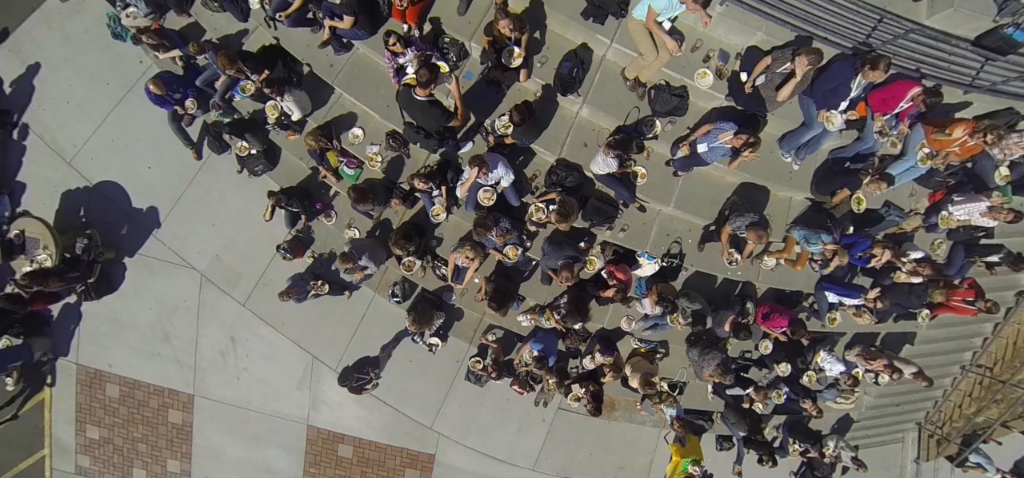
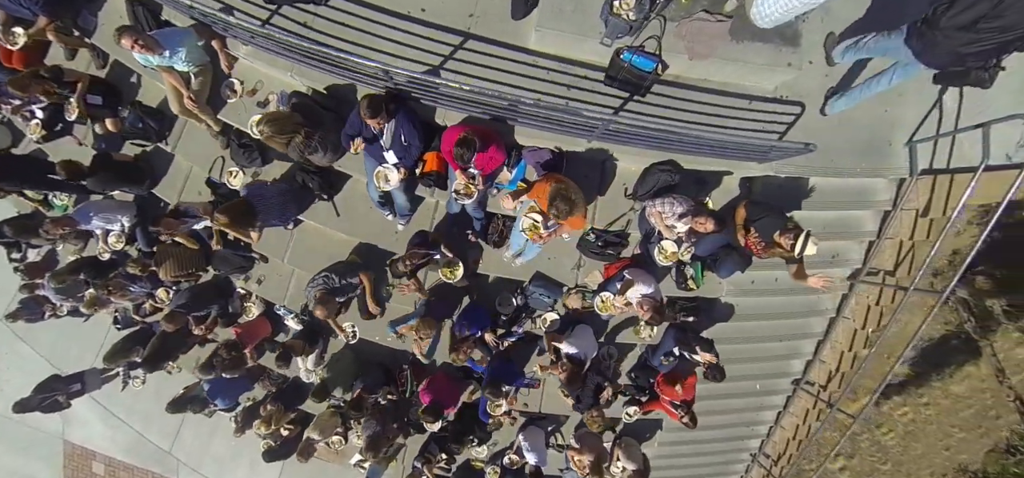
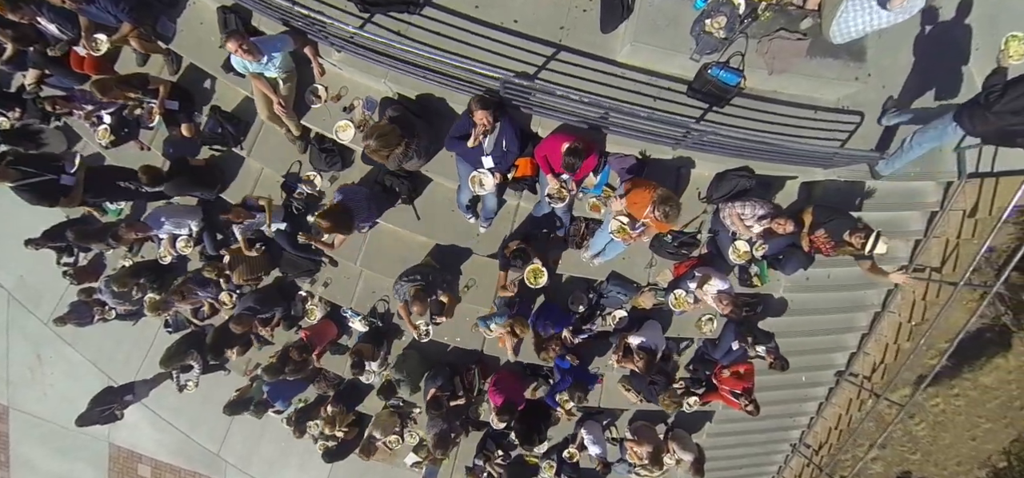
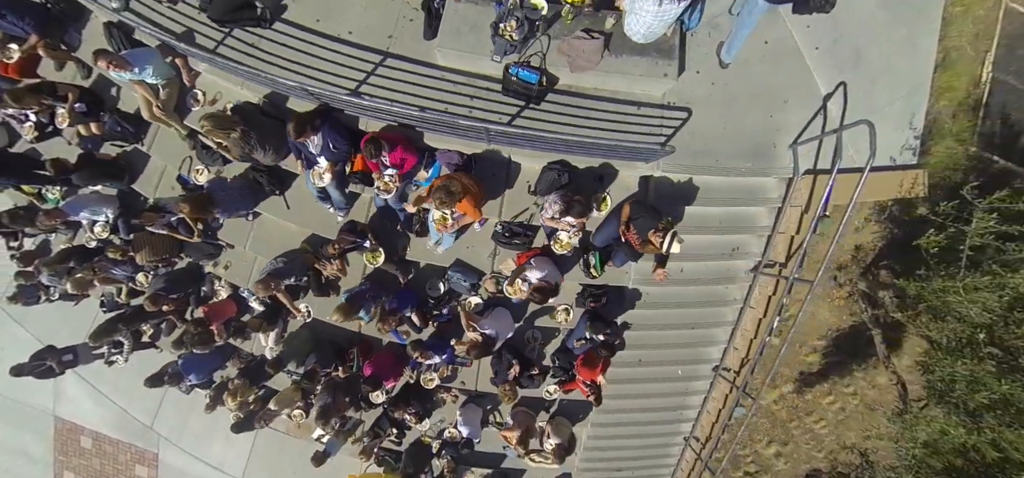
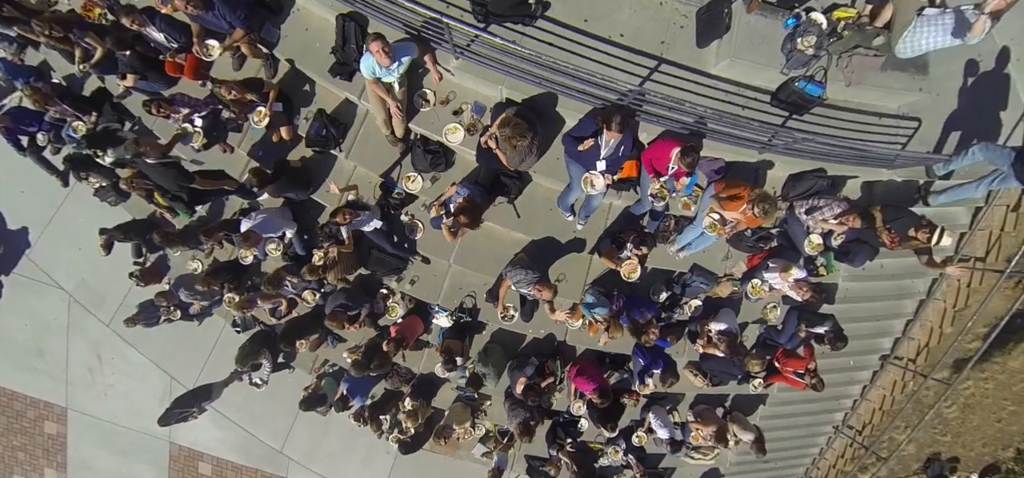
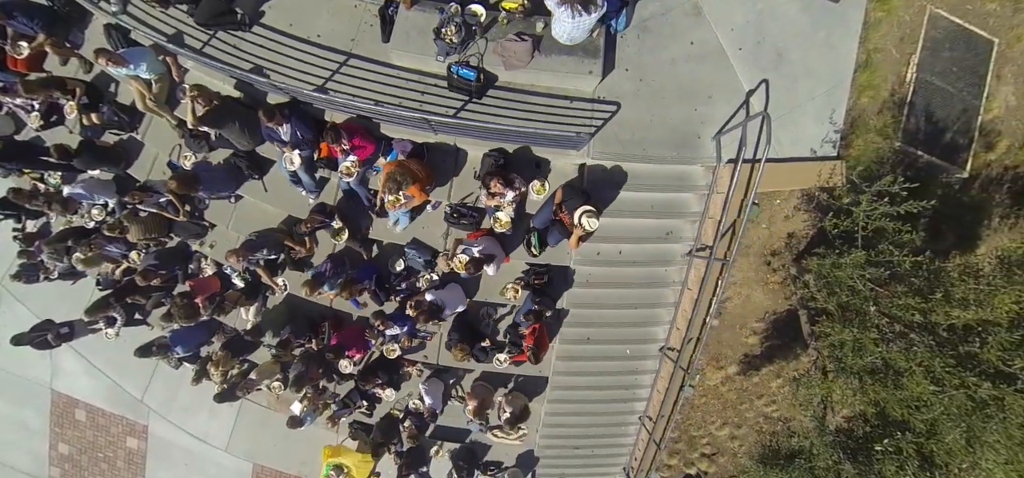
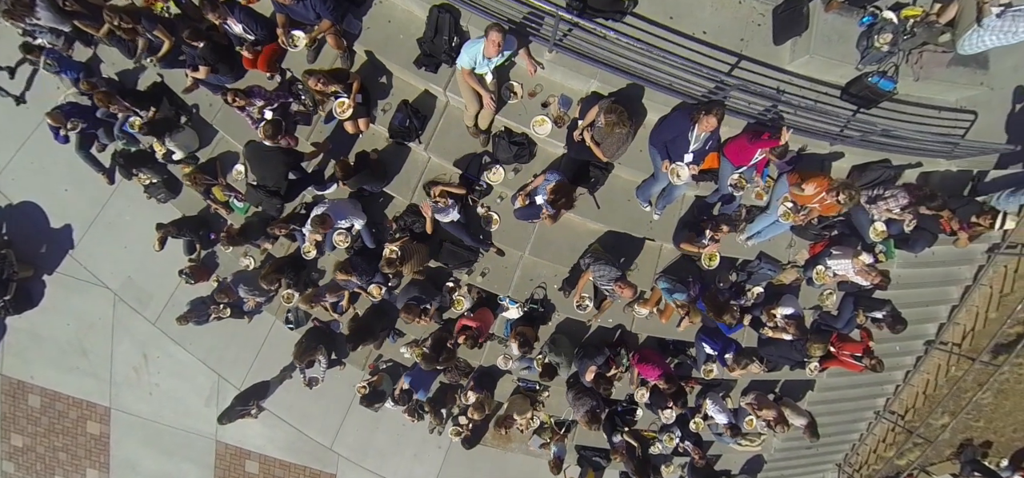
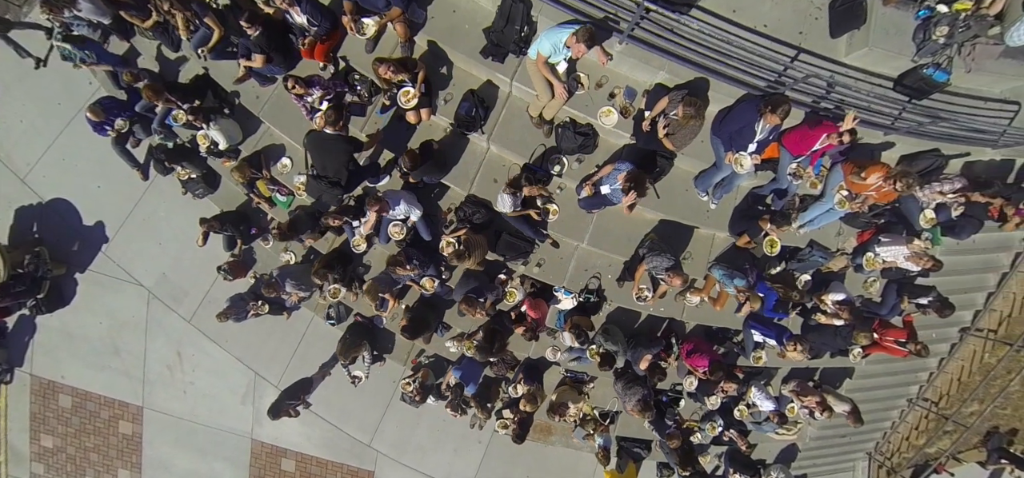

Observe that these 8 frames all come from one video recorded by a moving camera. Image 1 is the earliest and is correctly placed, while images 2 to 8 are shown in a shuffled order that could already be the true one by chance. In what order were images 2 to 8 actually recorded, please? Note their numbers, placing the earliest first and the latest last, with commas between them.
8, 7, 5, 3, 2, 4, 6
